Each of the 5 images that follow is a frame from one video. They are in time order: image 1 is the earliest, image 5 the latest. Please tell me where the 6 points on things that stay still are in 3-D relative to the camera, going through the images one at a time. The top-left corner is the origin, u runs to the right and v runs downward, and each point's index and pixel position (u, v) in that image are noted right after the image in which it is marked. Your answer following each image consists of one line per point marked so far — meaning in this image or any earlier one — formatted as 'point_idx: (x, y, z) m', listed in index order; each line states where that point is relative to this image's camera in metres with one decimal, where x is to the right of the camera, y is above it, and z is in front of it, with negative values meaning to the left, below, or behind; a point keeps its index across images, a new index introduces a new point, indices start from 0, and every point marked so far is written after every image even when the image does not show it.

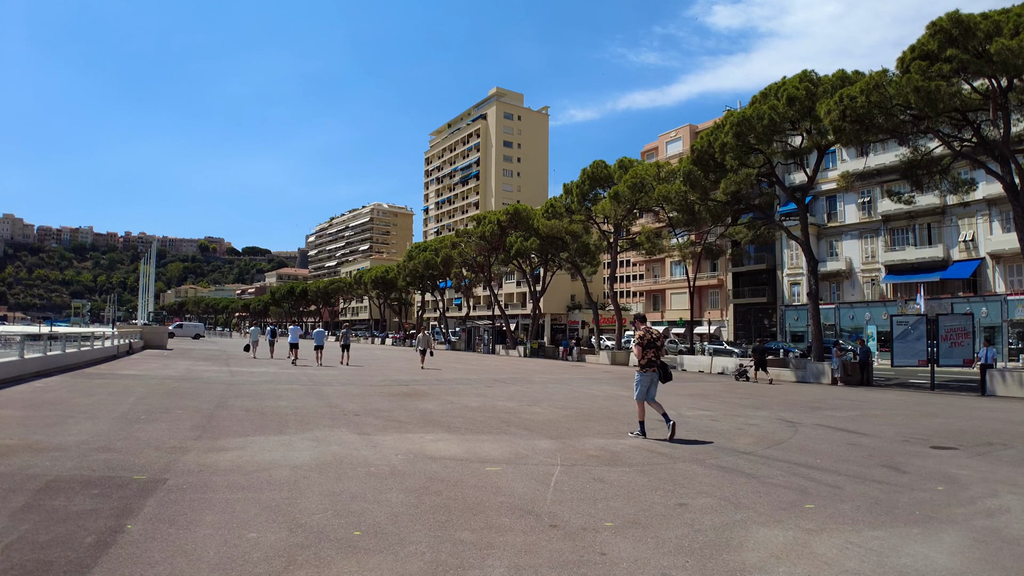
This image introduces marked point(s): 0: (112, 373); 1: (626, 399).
0: (-8.8, -1.8, +13.9) m
1: (+2.4, -2.4, +13.6) m
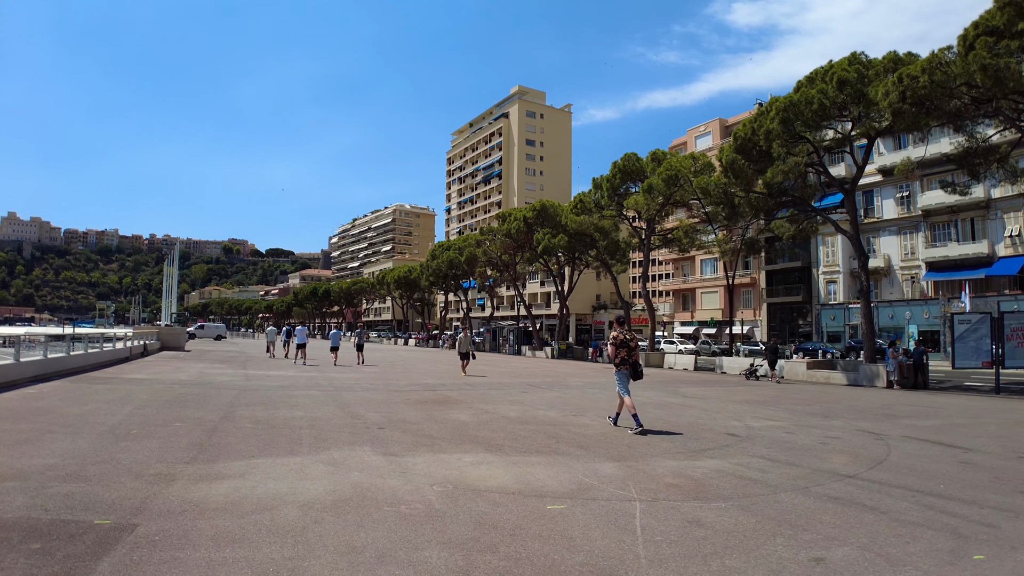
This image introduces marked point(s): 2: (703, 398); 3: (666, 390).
0: (-8.0, -1.8, +12.8) m
1: (+3.2, -2.3, +12.2) m
2: (+4.4, -2.5, +14.6) m
3: (+3.9, -2.6, +16.0) m
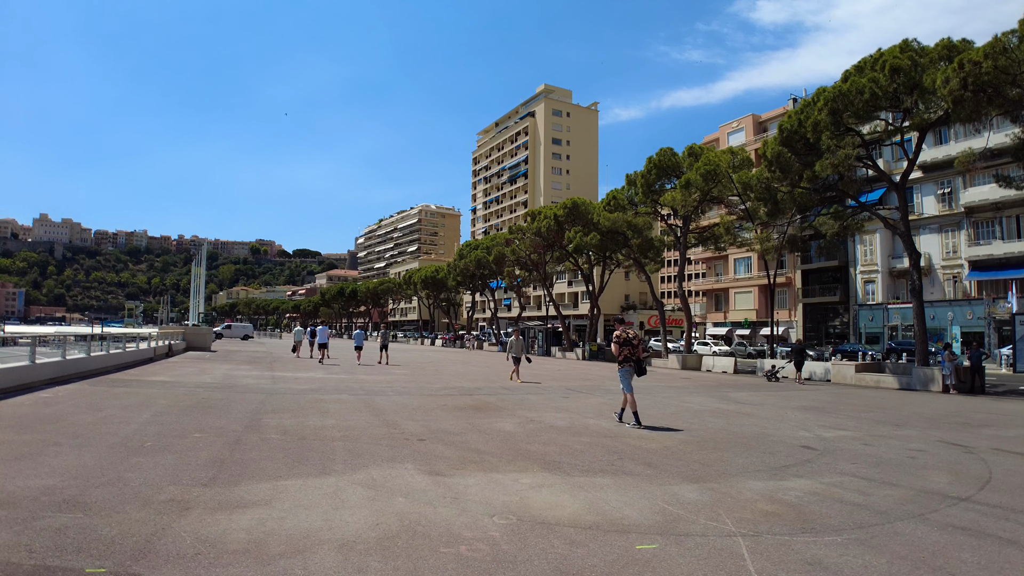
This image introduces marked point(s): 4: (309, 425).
0: (-7.2, -1.8, +12.3) m
1: (+3.9, -2.2, +11.2) m
2: (+5.2, -2.5, +13.6) m
3: (+4.8, -2.5, +15.0) m
4: (-2.4, -1.6, +7.4) m
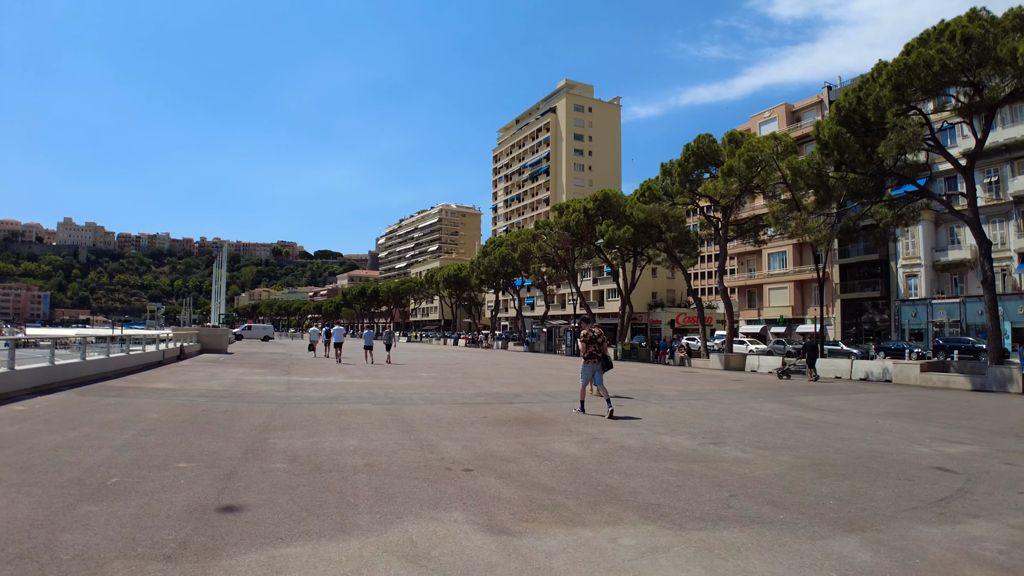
0: (-6.5, -1.7, +10.9) m
1: (+4.7, -2.1, +9.6) m
2: (+6.0, -2.3, +11.9) m
3: (+5.6, -2.3, +13.3) m
4: (-1.7, -1.5, +5.9) m
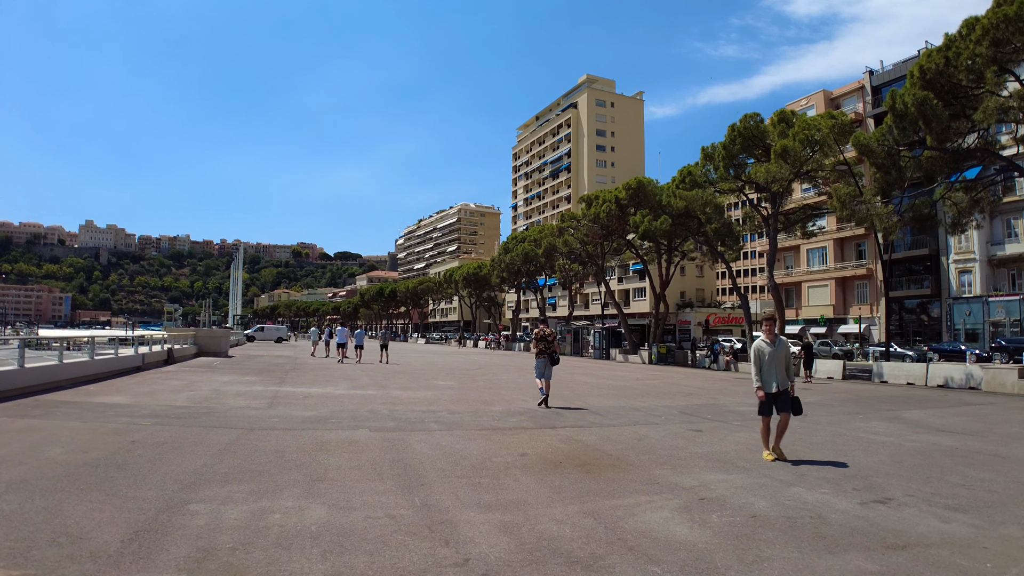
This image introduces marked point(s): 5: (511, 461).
0: (-5.9, -1.5, +8.7) m
1: (+5.2, -1.9, +6.9) m
2: (+6.6, -2.1, +9.2) m
3: (+6.2, -2.2, +10.6) m
4: (-1.3, -1.3, +3.5) m
5: (0.0, -1.5, +5.4) m
